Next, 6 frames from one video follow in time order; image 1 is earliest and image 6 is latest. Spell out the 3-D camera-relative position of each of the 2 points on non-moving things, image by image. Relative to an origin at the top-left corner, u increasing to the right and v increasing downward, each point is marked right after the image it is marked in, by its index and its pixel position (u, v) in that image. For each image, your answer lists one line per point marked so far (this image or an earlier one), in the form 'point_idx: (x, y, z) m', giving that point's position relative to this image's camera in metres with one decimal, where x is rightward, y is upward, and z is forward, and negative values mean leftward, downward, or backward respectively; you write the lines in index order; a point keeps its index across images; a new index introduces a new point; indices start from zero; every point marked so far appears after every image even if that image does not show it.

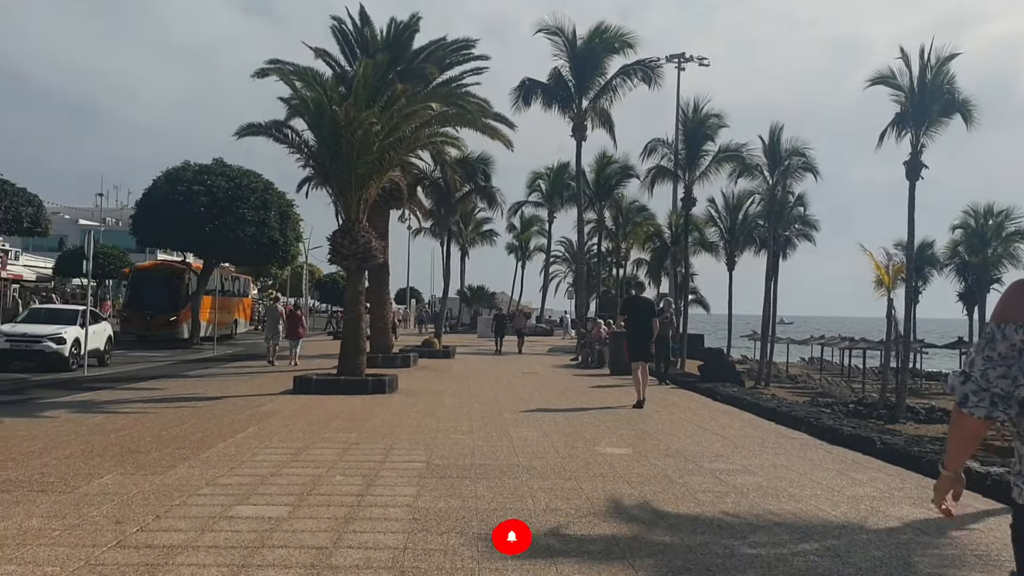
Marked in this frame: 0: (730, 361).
0: (+4.8, -1.6, +19.1) m
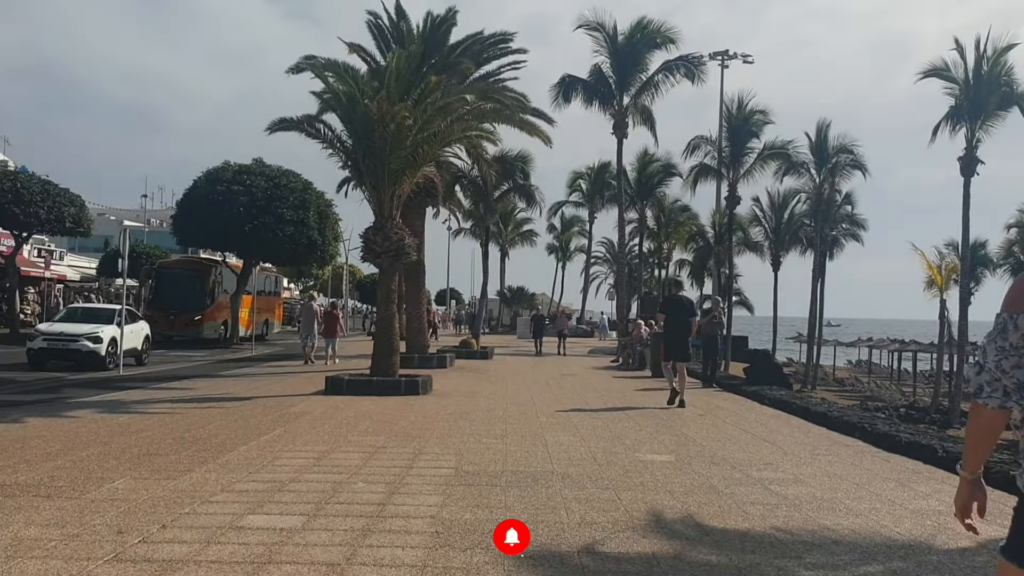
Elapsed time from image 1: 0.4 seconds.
0: (+5.6, -1.6, +18.4) m
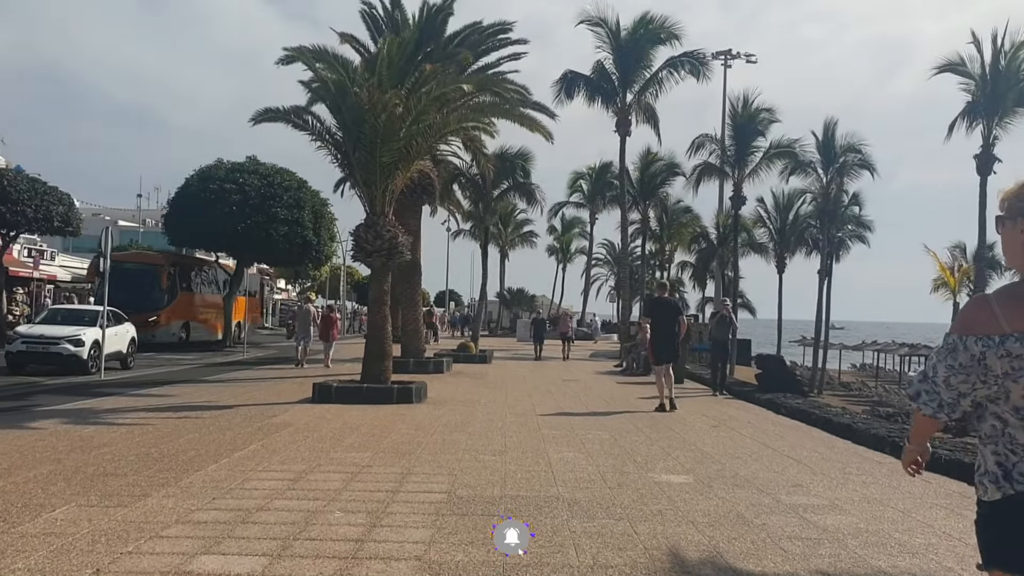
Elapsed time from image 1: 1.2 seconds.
0: (+5.6, -1.6, +17.5) m
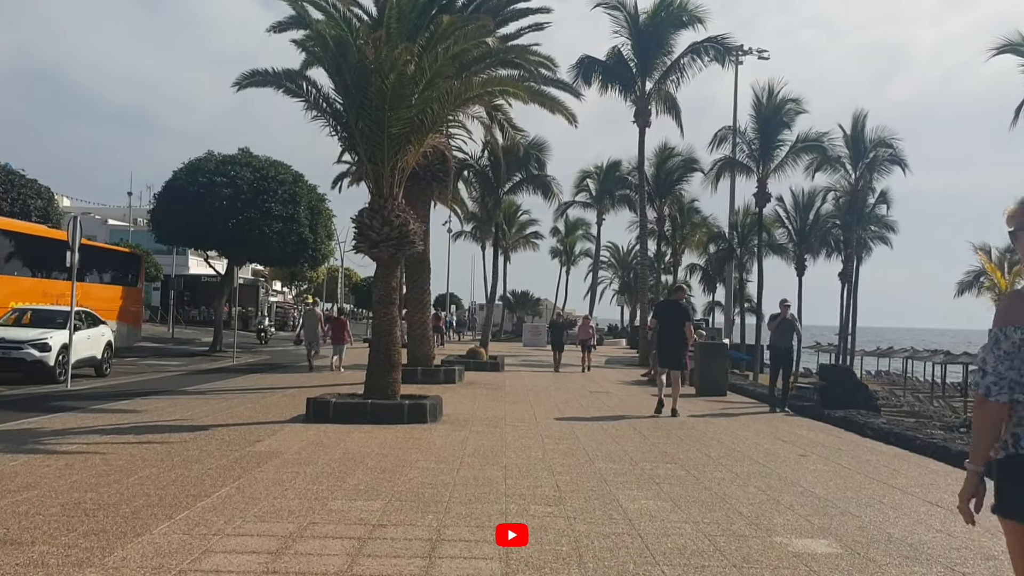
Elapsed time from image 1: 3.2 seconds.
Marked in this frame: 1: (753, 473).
0: (+6.0, -1.6, +15.2) m
1: (+2.3, -1.8, +8.4) m
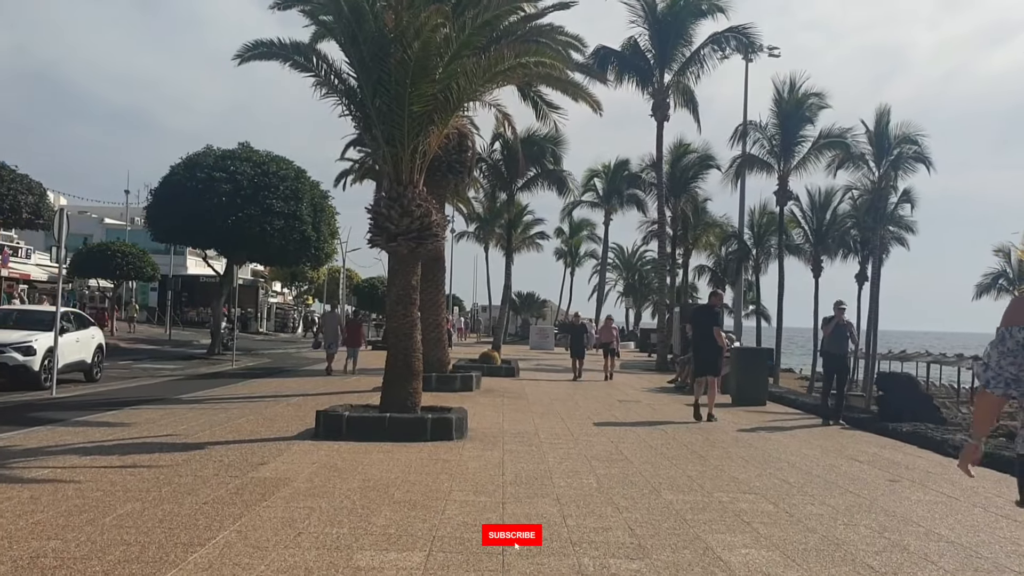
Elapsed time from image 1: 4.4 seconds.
0: (+6.4, -1.6, +13.8) m
1: (+2.7, -1.8, +7.0) m
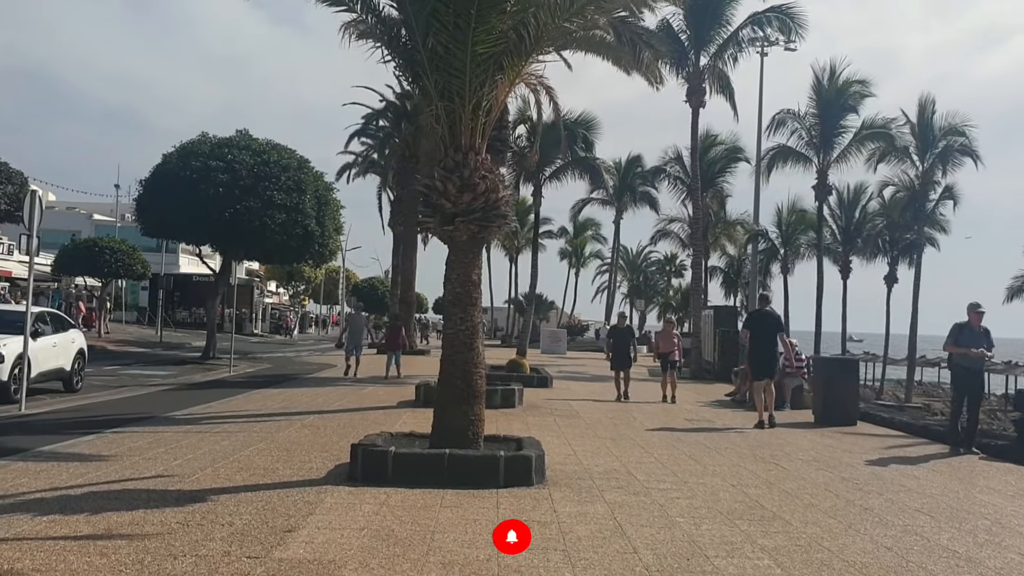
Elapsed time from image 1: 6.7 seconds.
0: (+7.3, -1.6, +11.5) m
1: (+3.6, -1.7, +4.6) m
